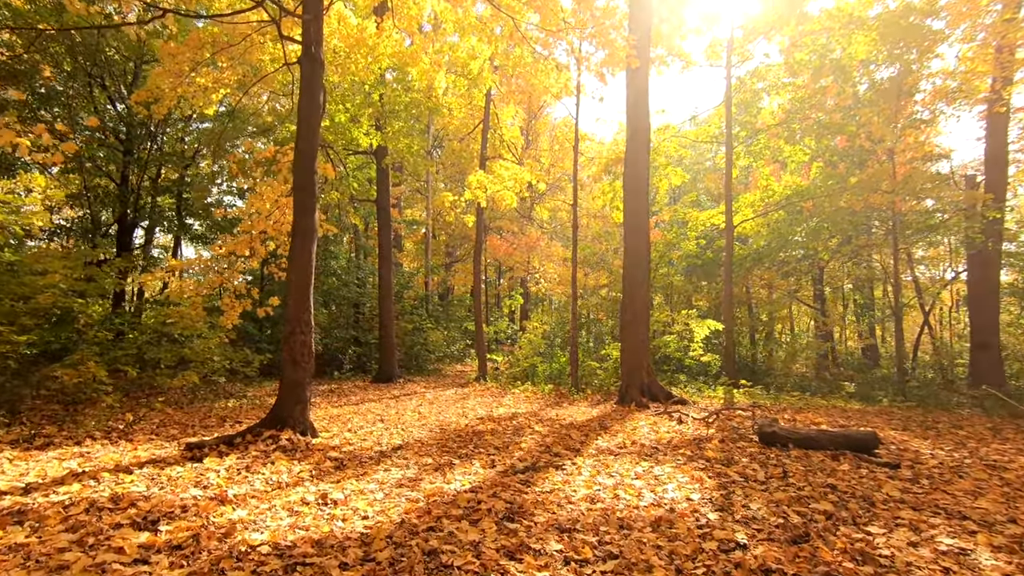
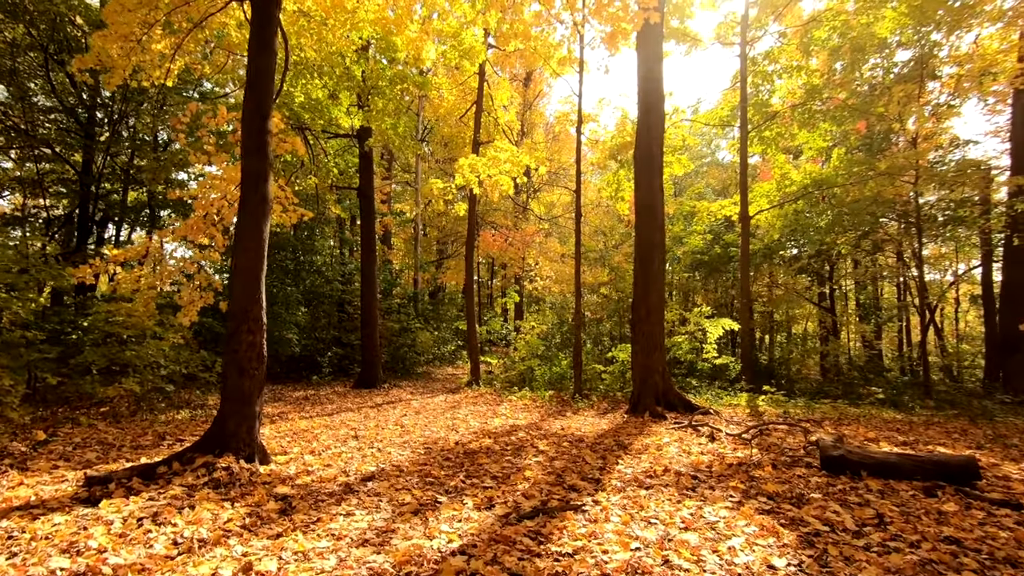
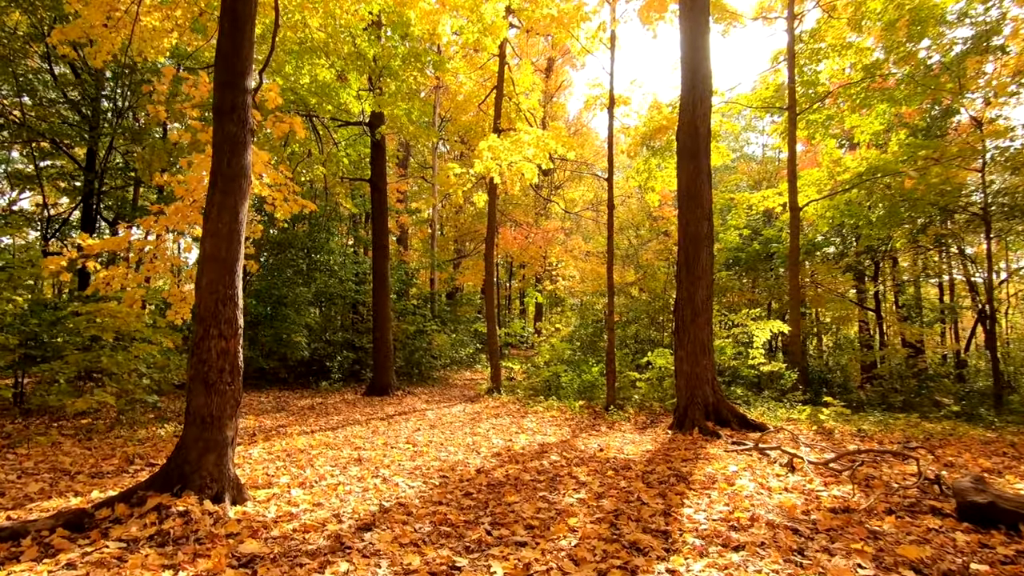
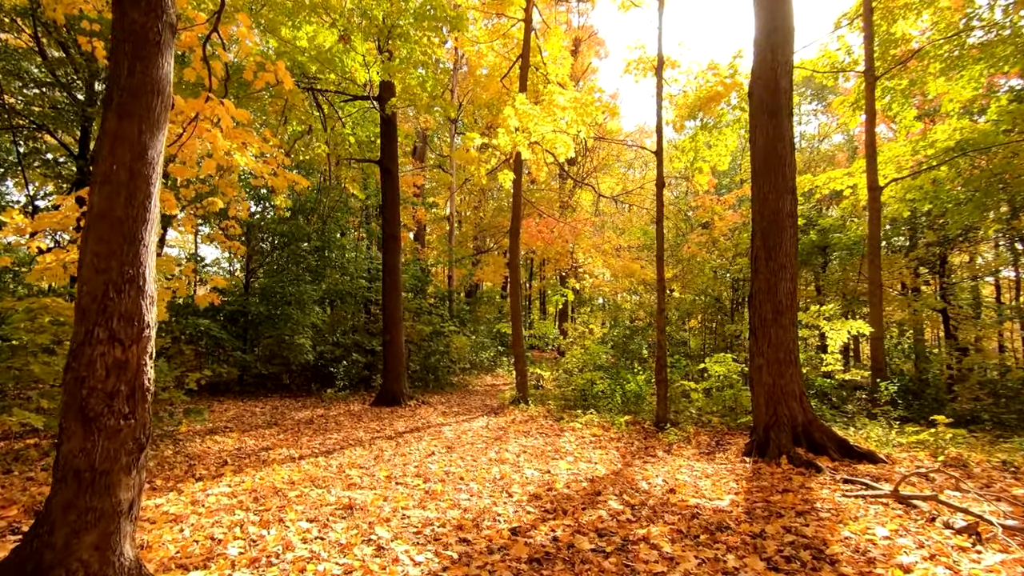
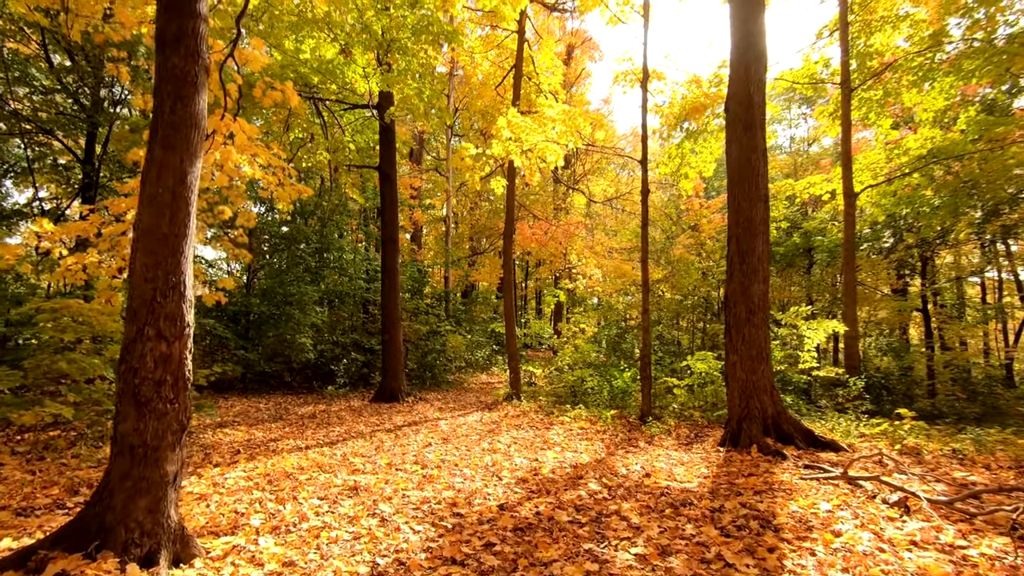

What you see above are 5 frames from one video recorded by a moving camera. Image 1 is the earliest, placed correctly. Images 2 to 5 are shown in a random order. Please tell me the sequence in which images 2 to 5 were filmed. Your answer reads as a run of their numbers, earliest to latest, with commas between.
2, 3, 5, 4
